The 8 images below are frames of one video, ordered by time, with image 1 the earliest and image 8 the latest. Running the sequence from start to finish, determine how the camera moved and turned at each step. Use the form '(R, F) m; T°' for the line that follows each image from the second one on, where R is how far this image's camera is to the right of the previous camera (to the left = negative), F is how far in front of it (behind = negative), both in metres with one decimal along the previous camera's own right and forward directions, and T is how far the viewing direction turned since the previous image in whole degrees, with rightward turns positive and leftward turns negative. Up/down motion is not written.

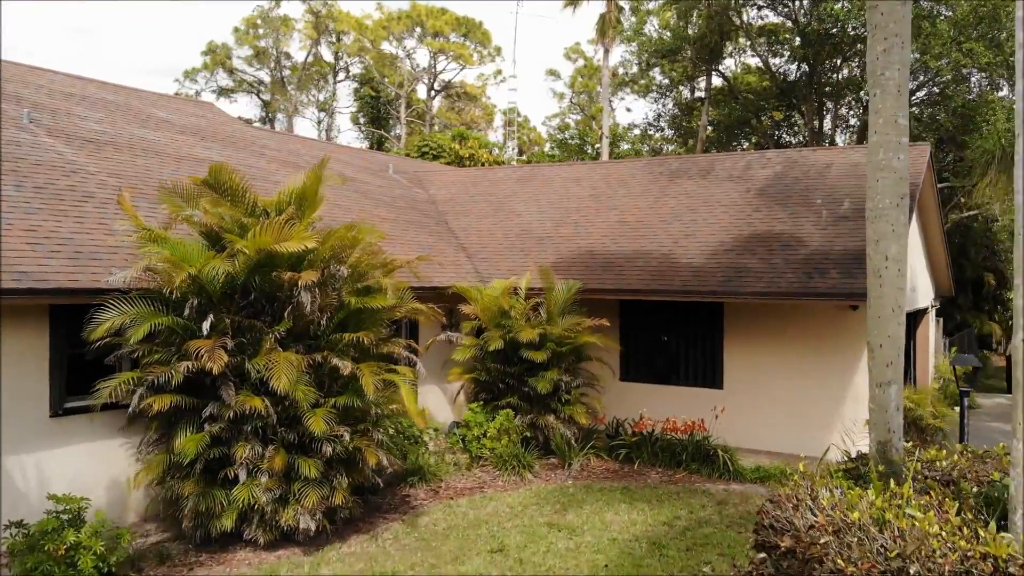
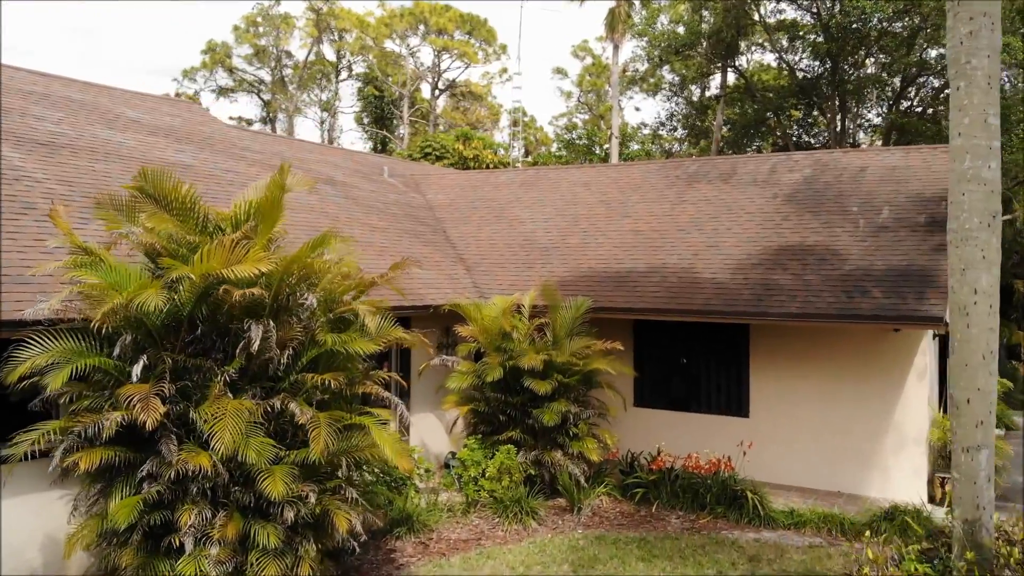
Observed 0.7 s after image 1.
(+0.1, +1.4) m; 0°
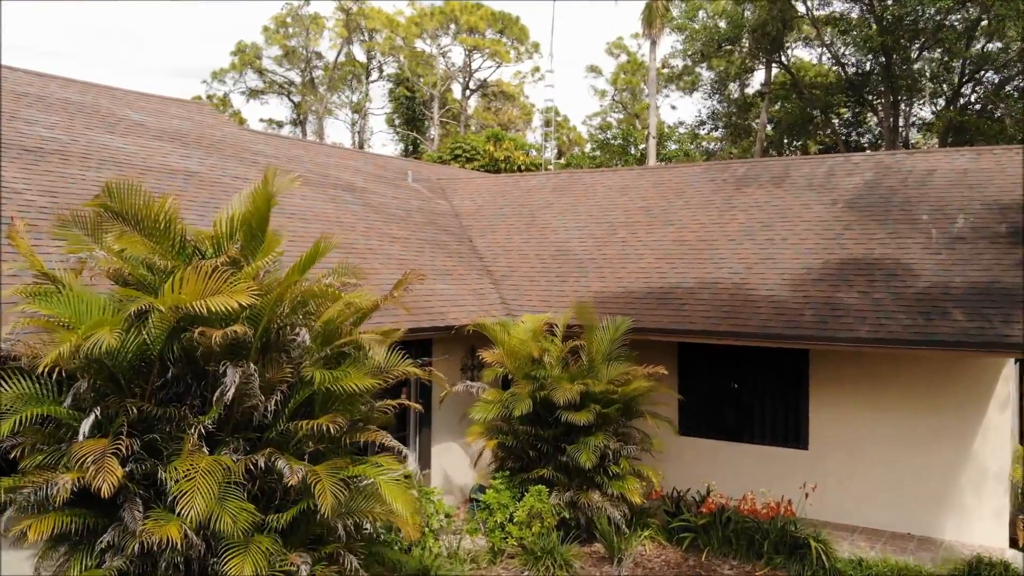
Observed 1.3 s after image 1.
(0.0, +1.2) m; -2°
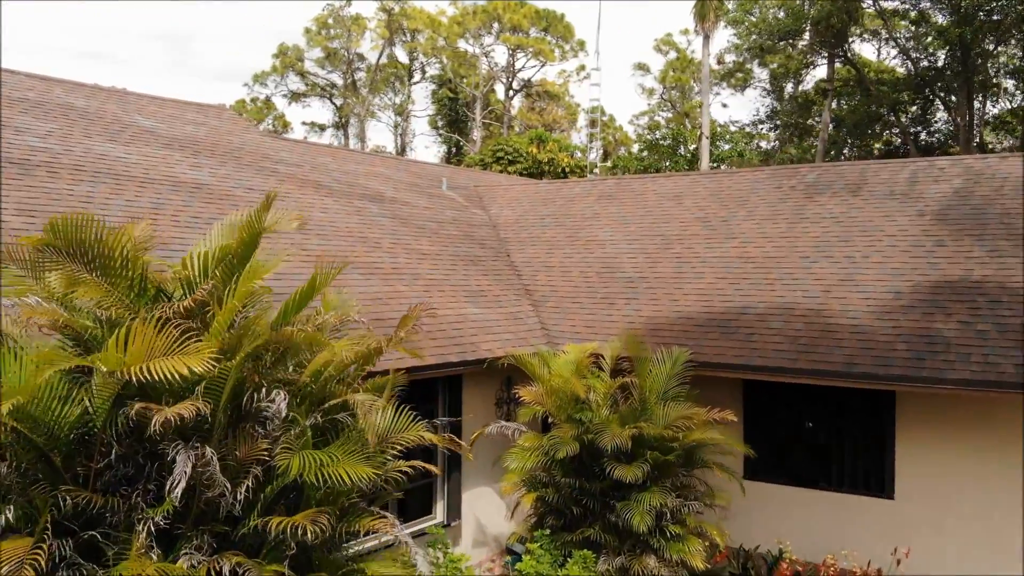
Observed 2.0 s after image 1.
(0.0, +1.4) m; -3°
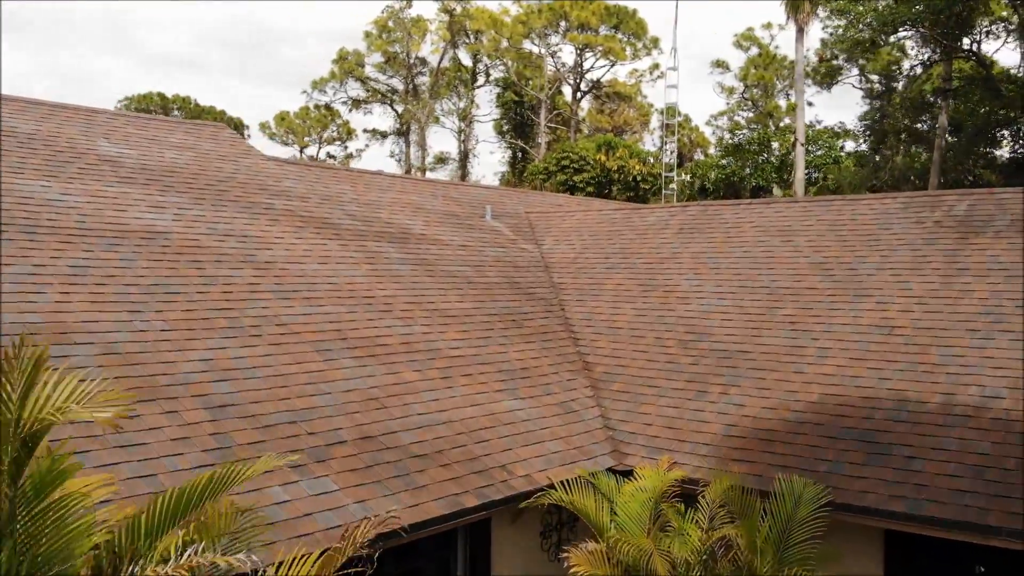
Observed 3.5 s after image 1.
(+0.2, +2.9) m; -4°
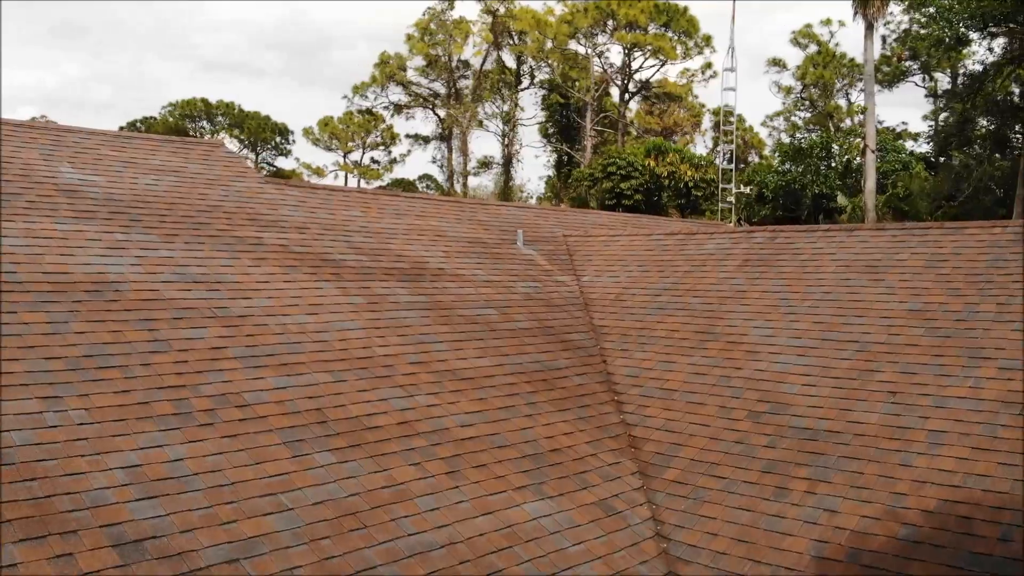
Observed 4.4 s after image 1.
(+0.2, +1.7) m; -3°
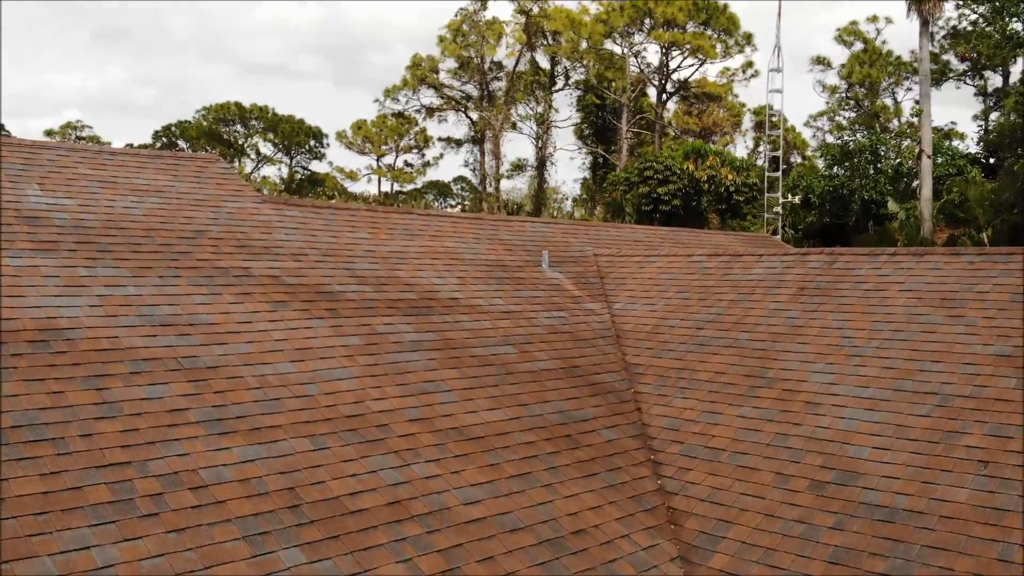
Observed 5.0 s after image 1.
(+0.1, +1.1) m; -2°
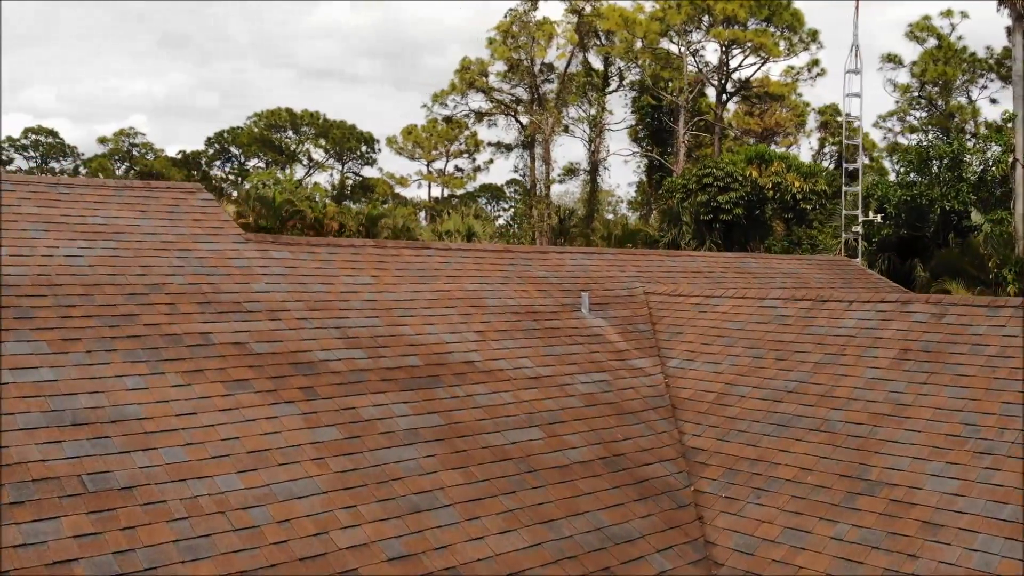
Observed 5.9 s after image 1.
(+0.2, +1.7) m; -3°
